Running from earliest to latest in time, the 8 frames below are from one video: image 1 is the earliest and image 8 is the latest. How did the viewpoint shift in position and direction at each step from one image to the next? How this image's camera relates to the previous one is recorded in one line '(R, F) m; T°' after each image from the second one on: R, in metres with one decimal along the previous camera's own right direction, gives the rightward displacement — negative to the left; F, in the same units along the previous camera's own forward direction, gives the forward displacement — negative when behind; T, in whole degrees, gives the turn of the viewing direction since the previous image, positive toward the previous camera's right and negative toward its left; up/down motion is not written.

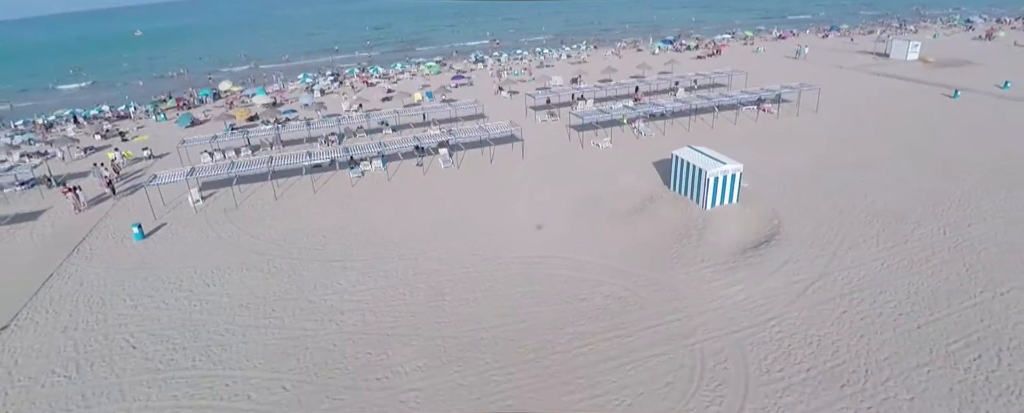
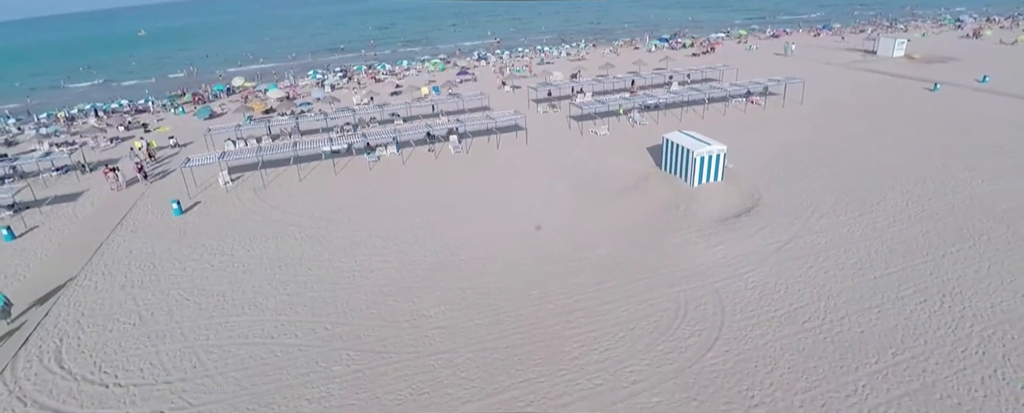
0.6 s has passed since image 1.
(-0.2, -1.4) m; 0°
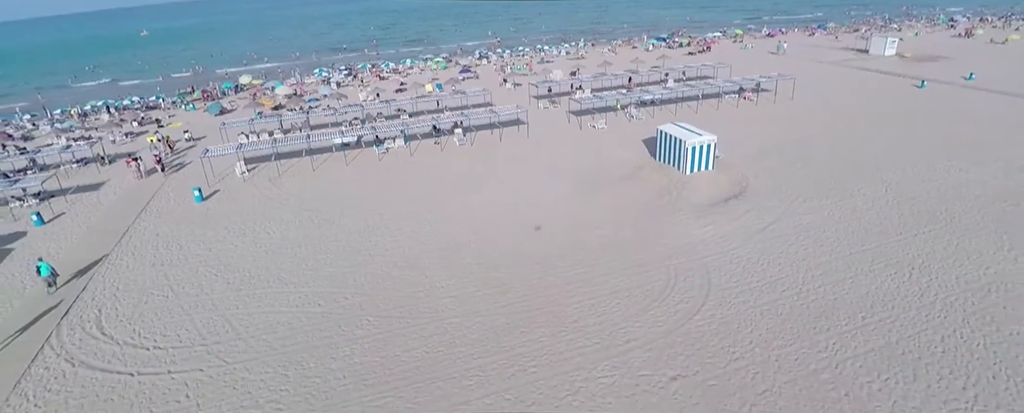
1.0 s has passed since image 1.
(-0.1, -0.9) m; 0°
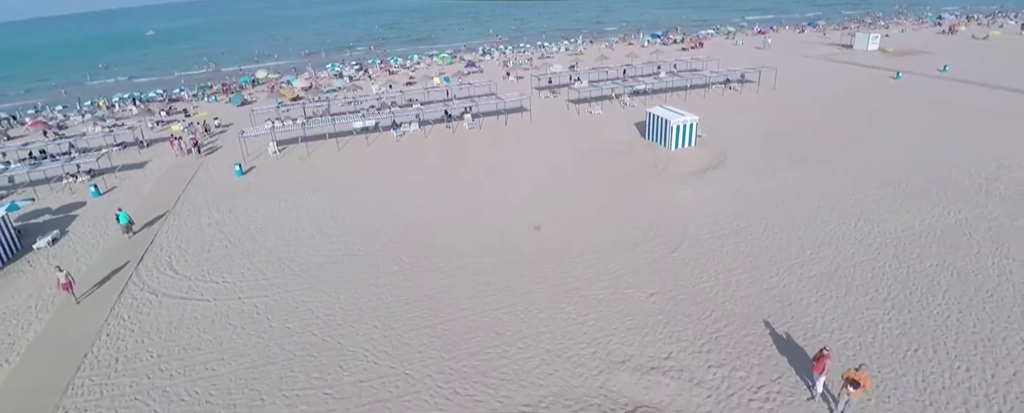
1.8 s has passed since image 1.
(-0.2, -2.1) m; 0°
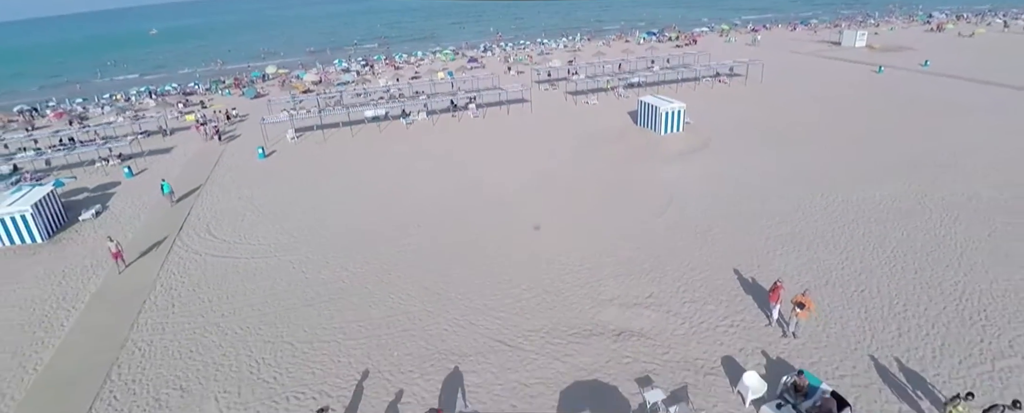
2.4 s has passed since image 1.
(-0.1, -1.6) m; 0°
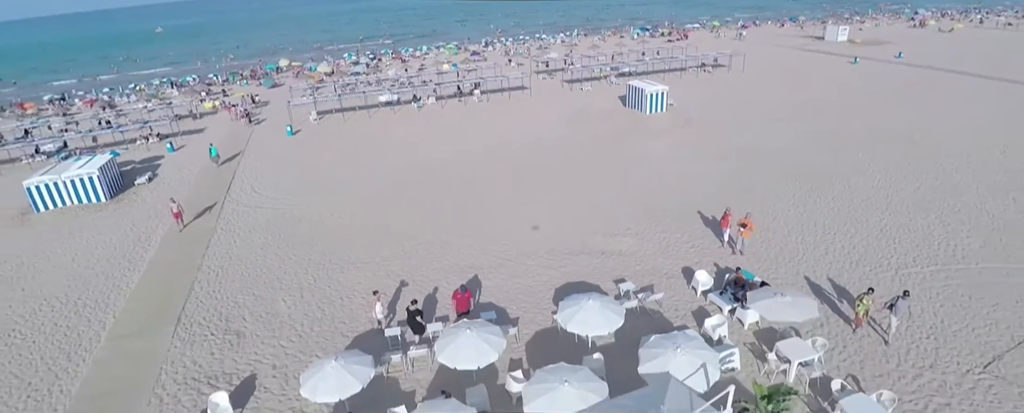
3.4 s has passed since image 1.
(-0.1, -2.4) m; 0°
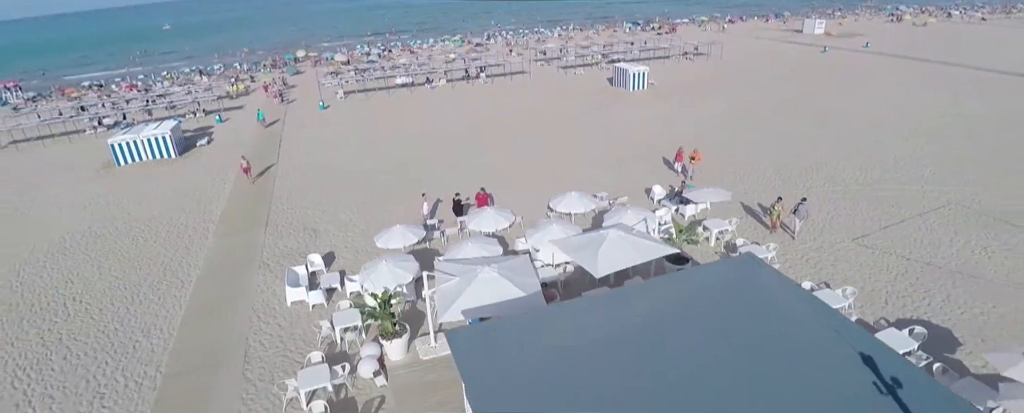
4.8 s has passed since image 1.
(-0.2, -3.6) m; 0°
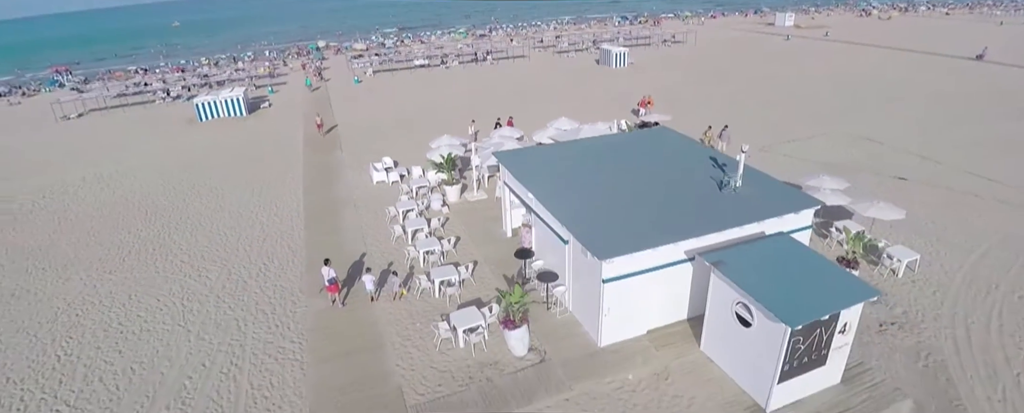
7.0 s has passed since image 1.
(-0.5, -5.4) m; 0°
